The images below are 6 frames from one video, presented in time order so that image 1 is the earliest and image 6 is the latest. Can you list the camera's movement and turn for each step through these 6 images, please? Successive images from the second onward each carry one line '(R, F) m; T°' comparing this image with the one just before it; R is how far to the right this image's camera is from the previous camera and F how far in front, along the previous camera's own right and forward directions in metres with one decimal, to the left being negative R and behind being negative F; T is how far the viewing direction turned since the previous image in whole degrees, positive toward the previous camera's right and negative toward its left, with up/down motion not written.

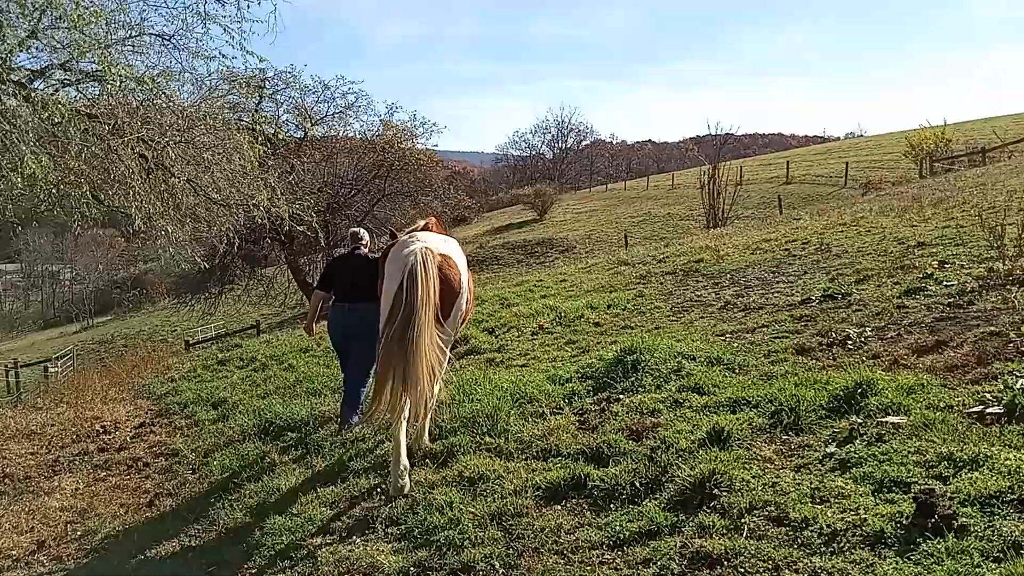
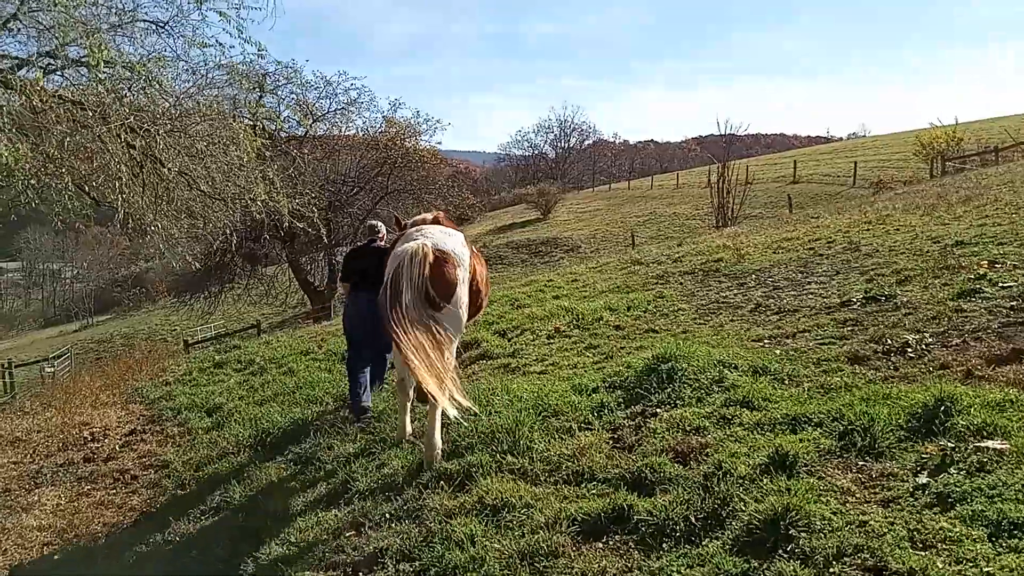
(-0.1, +0.5) m; 0°
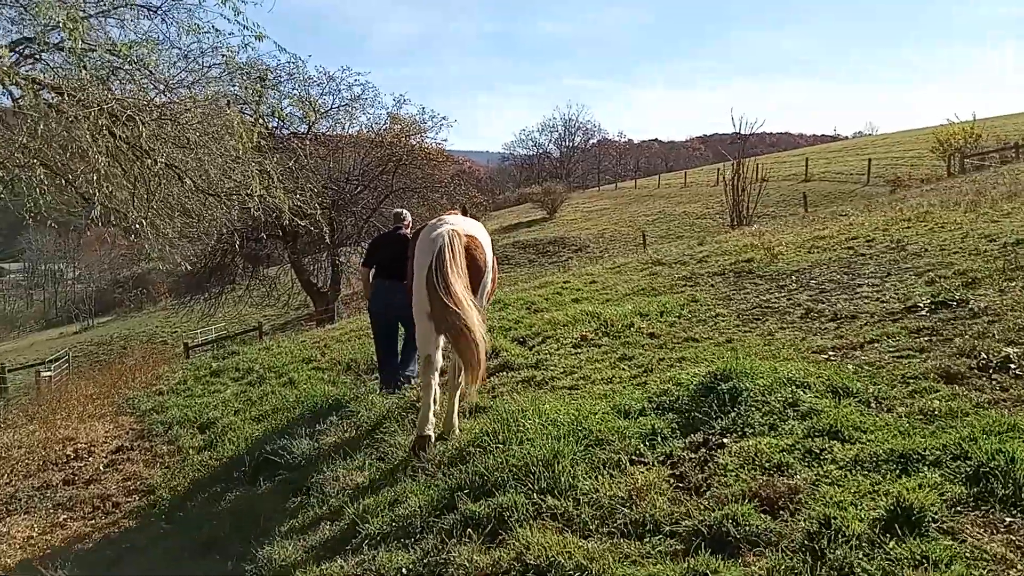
(-0.2, +0.7) m; 0°
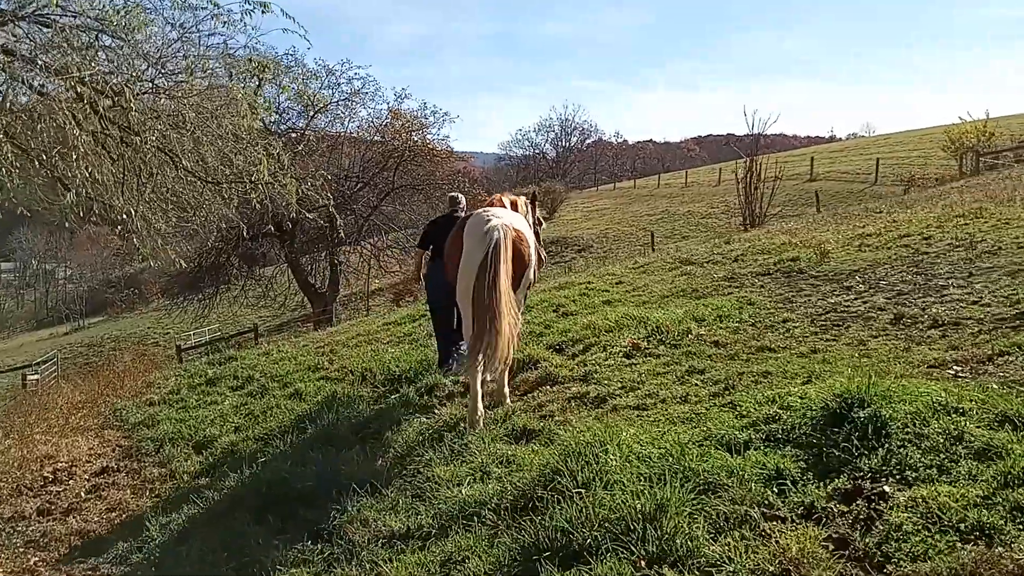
(-0.3, +0.9) m; 0°
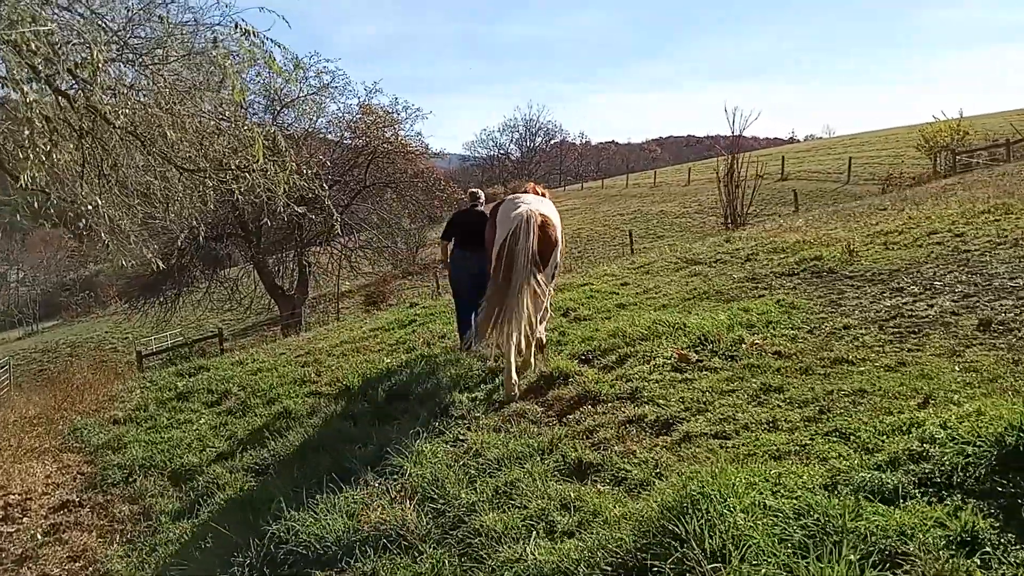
(-0.4, +0.8) m; +2°
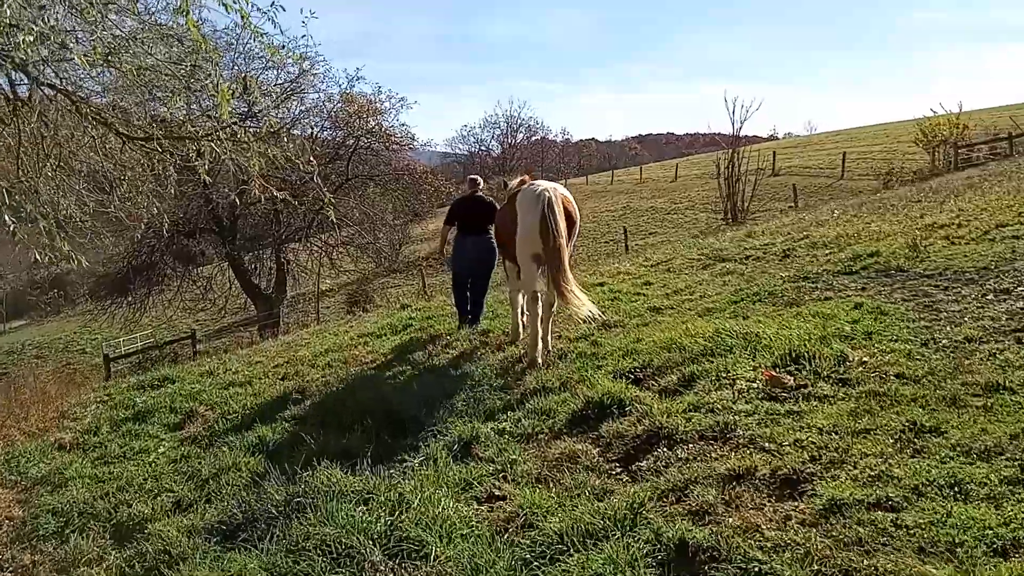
(-0.3, +1.2) m; +1°
